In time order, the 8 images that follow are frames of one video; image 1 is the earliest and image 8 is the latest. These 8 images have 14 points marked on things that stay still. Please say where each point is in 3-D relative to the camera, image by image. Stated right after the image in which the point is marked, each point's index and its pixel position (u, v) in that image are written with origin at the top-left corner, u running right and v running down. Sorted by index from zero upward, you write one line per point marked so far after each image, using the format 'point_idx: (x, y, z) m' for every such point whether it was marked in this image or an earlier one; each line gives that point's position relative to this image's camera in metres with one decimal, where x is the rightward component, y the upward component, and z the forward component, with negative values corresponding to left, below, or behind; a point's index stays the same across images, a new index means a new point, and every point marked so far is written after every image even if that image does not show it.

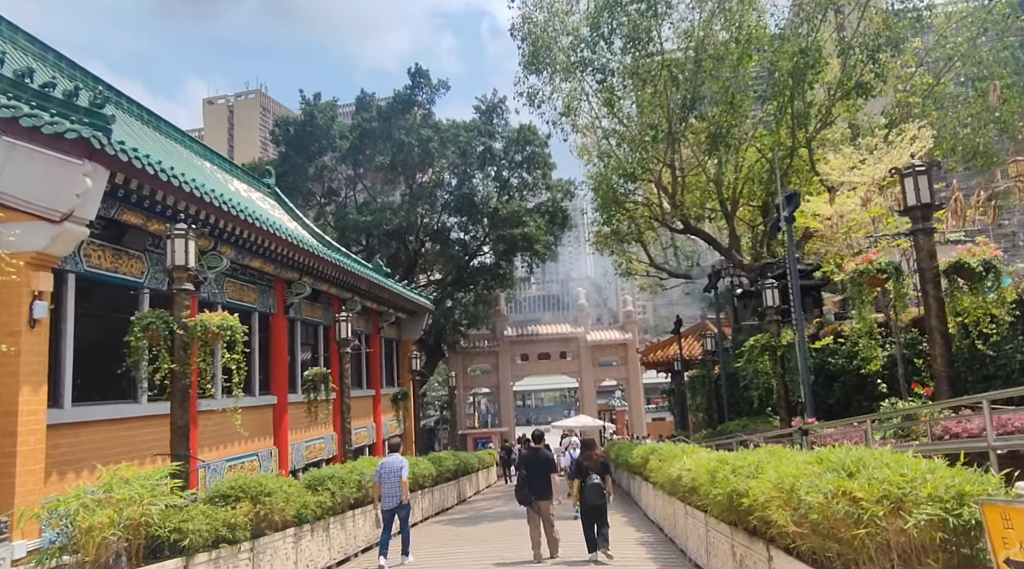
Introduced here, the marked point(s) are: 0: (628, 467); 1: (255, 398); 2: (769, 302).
0: (+2.2, -3.5, +16.9) m
1: (-4.2, -1.8, +13.9) m
2: (+3.7, -0.3, +13.0) m
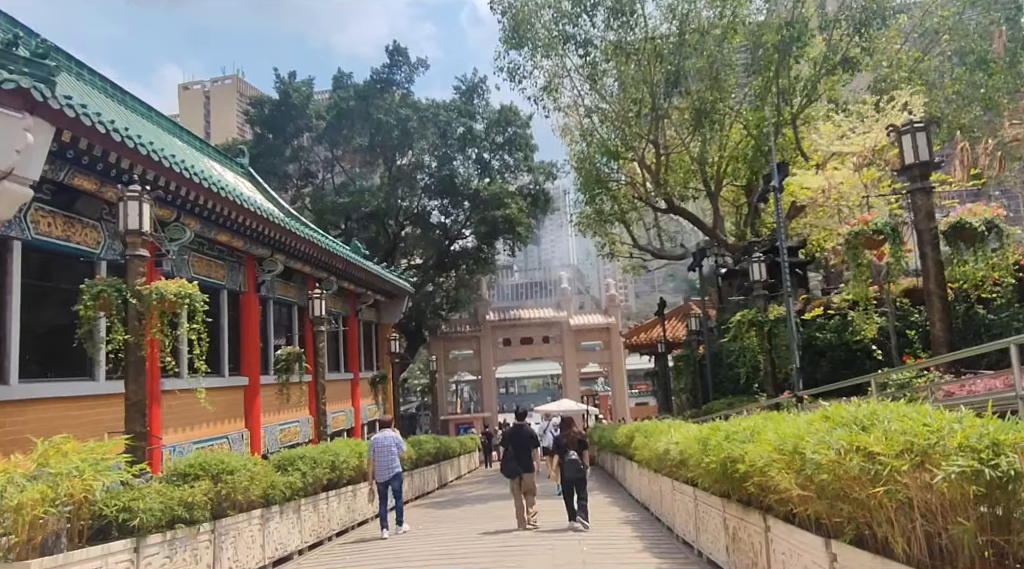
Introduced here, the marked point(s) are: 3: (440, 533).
0: (+1.9, -3.1, +16.5) m
1: (-4.5, -1.4, +13.3) m
2: (+3.4, +0.1, +12.6) m
3: (-1.0, -3.2, +11.4) m
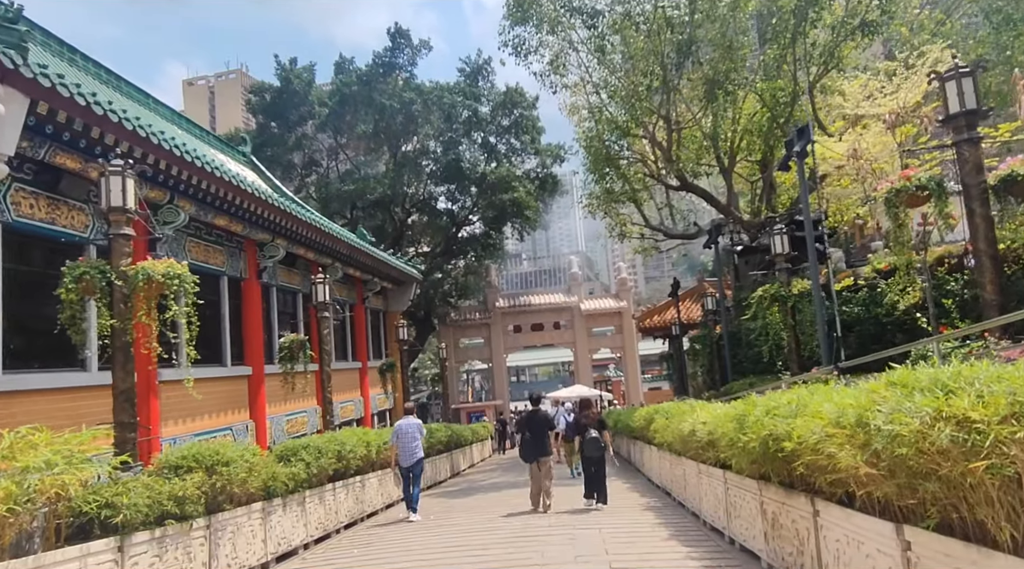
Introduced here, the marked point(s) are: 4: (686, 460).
0: (+2.1, -2.7, +16.0) m
1: (-4.3, -1.2, +12.9) m
2: (+3.6, +0.4, +12.0) m
3: (-0.8, -3.0, +10.9) m
4: (+1.8, -1.7, +8.8) m
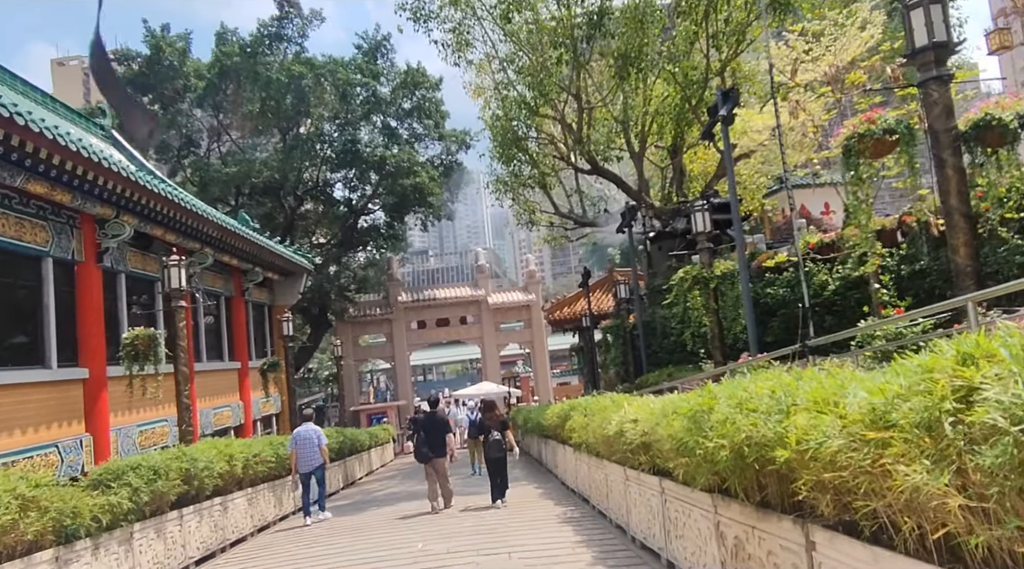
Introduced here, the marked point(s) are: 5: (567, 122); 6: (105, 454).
0: (+0.5, -2.4, +14.5) m
1: (-5.7, -1.0, +10.8) m
2: (+2.3, +0.7, +10.7) m
3: (-1.9, -2.8, +9.2) m
4: (+0.8, -1.5, +7.3) m
5: (+1.2, +3.6, +19.2) m
6: (-5.4, -2.2, +11.7) m
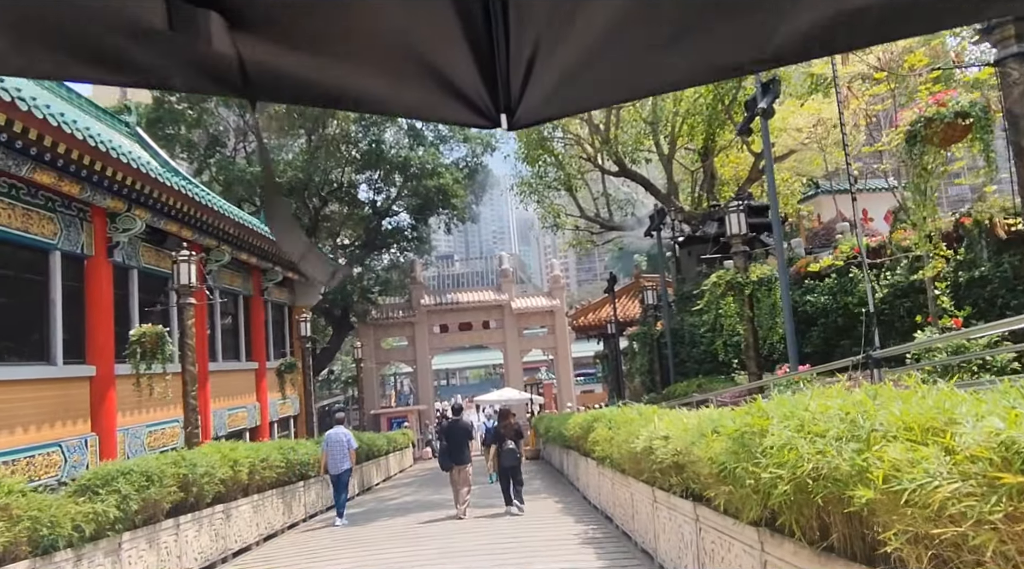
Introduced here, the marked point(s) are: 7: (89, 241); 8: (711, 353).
0: (+0.8, -2.5, +14.0) m
1: (-5.4, -1.0, +10.4) m
2: (+2.6, +0.6, +10.1) m
3: (-1.7, -2.8, +8.7) m
4: (+1.0, -1.5, +6.7) m
5: (+1.8, +3.5, +18.6) m
6: (-5.2, -2.1, +11.3) m
7: (-5.5, +0.6, +11.2) m
8: (+3.5, -1.2, +15.5) m
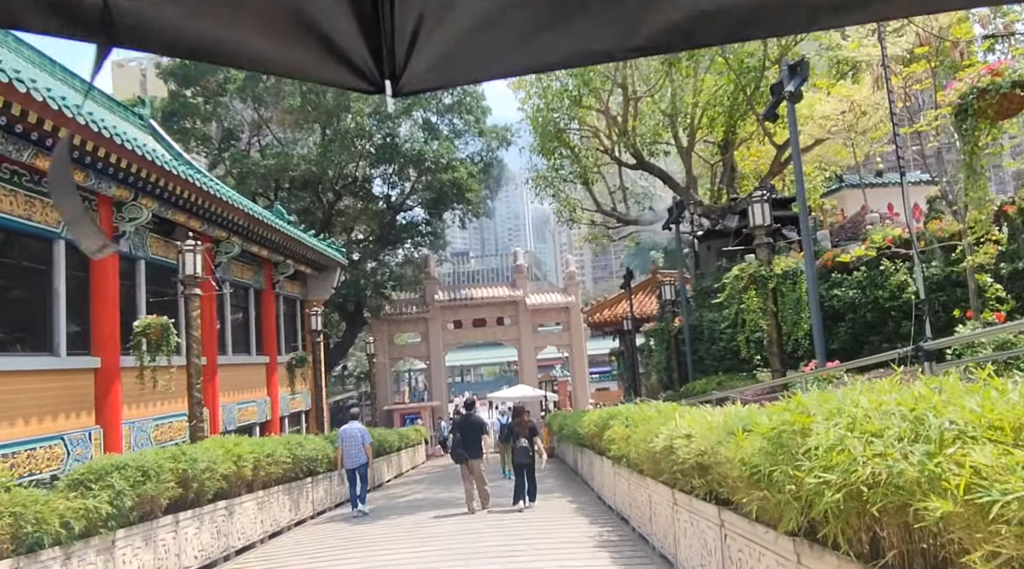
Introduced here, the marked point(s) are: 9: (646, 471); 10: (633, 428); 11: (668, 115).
0: (+1.0, -2.4, +13.6) m
1: (-5.3, -0.9, +10.1) m
2: (+2.7, +0.7, +9.7) m
3: (-1.6, -2.7, +8.4) m
4: (+1.0, -1.5, +6.4) m
5: (+2.1, +3.6, +18.2) m
6: (-5.0, -2.0, +11.1) m
7: (-5.3, +0.7, +11.0) m
8: (+3.8, -1.1, +15.1) m
9: (+1.0, -1.5, +6.8) m
10: (+1.0, -1.2, +7.4) m
11: (+3.2, +3.5, +17.8) m
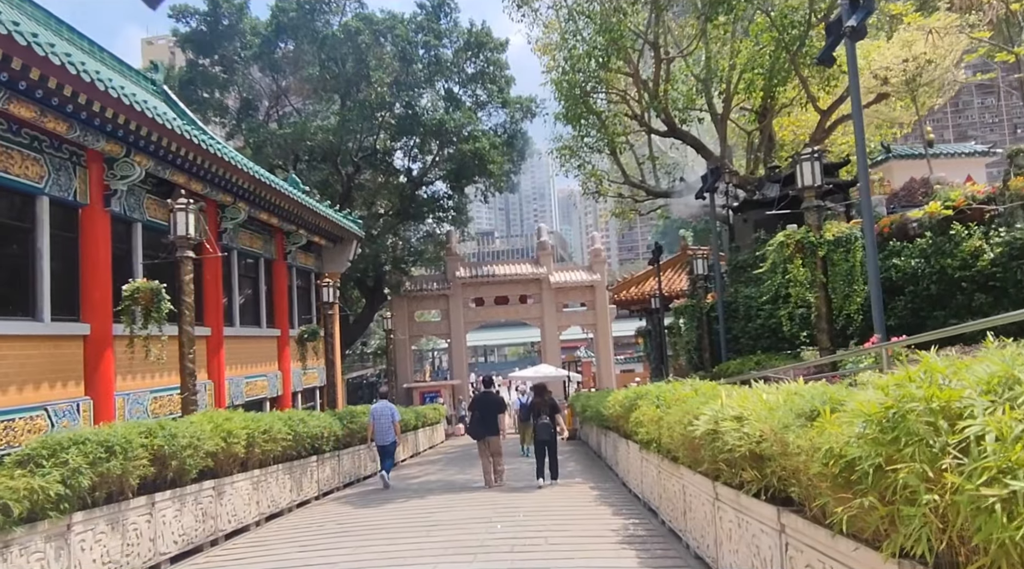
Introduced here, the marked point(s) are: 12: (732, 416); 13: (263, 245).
0: (+1.3, -2.0, +12.7) m
1: (-5.1, -0.4, +9.4) m
2: (+2.9, +1.0, +8.7) m
3: (-1.5, -2.3, +7.6) m
4: (+1.1, -1.2, +5.5) m
5: (+2.6, +4.1, +17.1) m
6: (-4.8, -1.6, +10.4) m
7: (-5.0, +1.1, +10.2) m
8: (+4.1, -0.7, +14.1) m
9: (+1.1, -1.2, +5.9) m
10: (+1.1, -0.9, +6.5) m
11: (+3.7, +3.9, +16.7) m
12: (+1.1, -0.6, +4.2) m
13: (-4.7, +0.8, +16.6) m
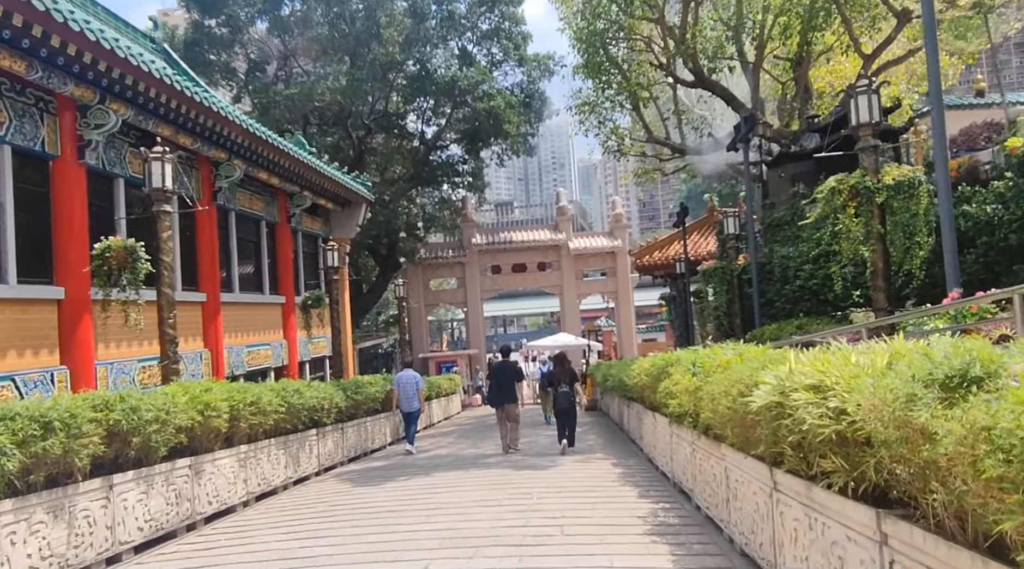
0: (+1.5, -1.4, +11.8) m
1: (-4.9, 0.0, +8.5) m
2: (+3.0, +1.4, +7.6) m
3: (-1.4, -2.0, +6.7) m
4: (+1.2, -0.9, +4.5) m
5: (+2.9, +4.8, +15.9) m
6: (-4.6, -1.1, +9.5) m
7: (-4.9, +1.6, +9.3) m
8: (+4.4, -0.1, +13.0) m
9: (+1.2, -0.9, +4.9) m
10: (+1.2, -0.6, +5.5) m
11: (+3.9, +4.6, +15.5) m
12: (+1.1, -0.3, +3.2) m
13: (-4.4, +1.4, +15.6) m
